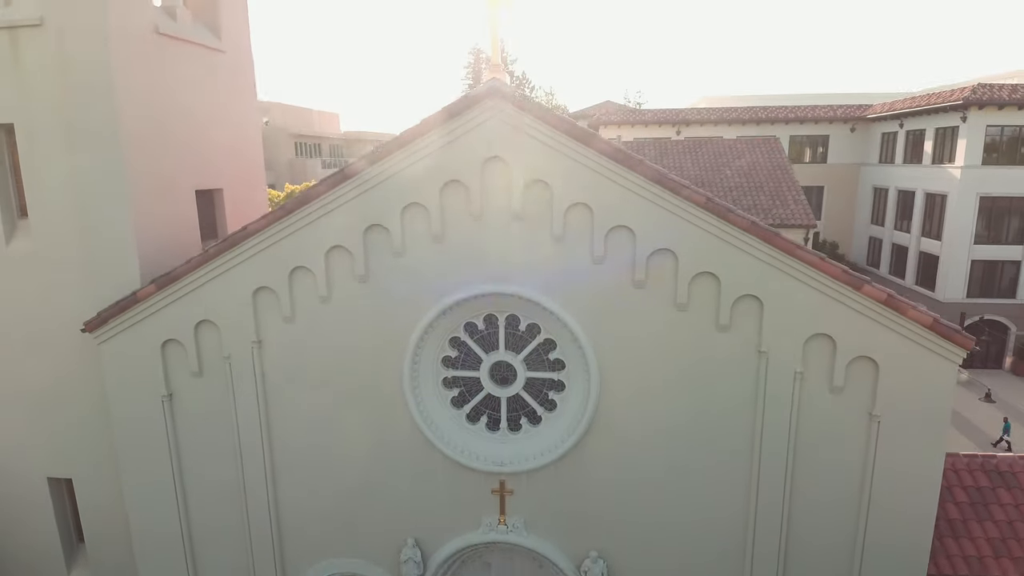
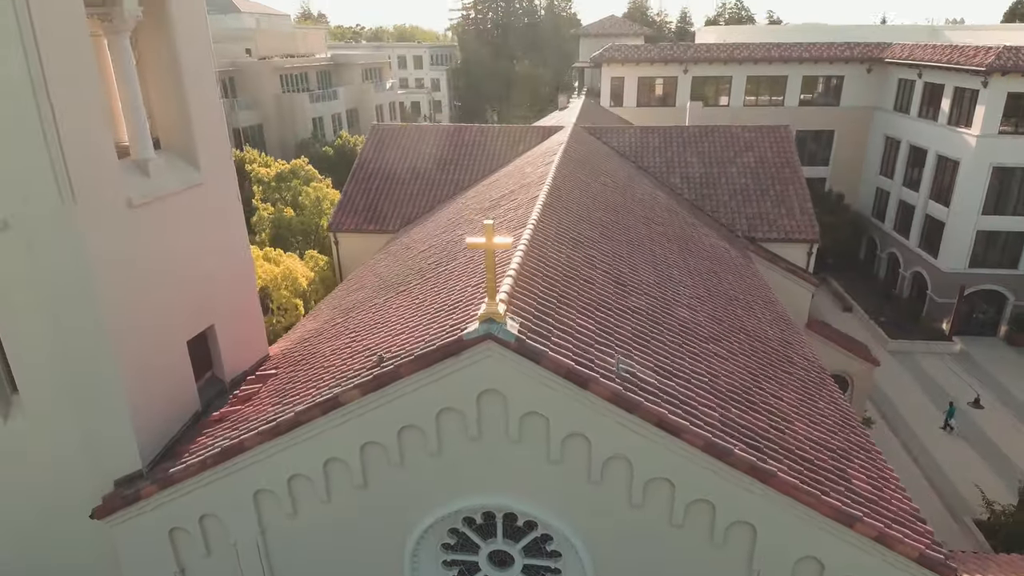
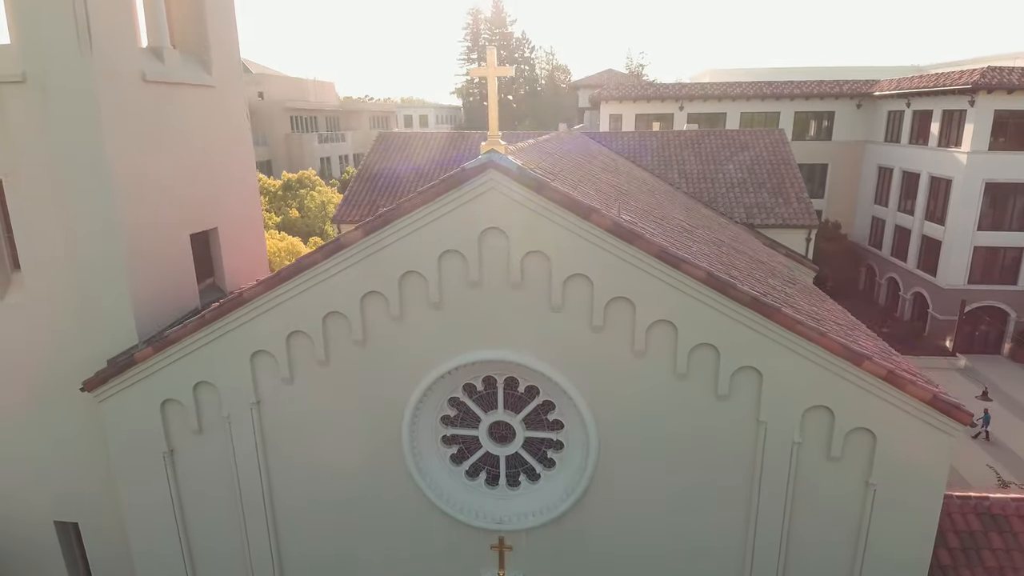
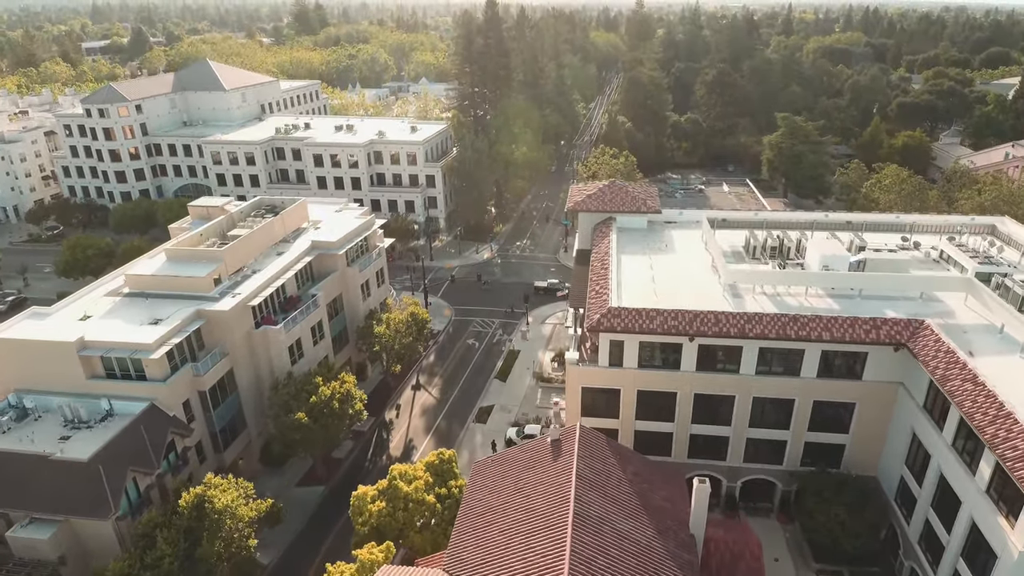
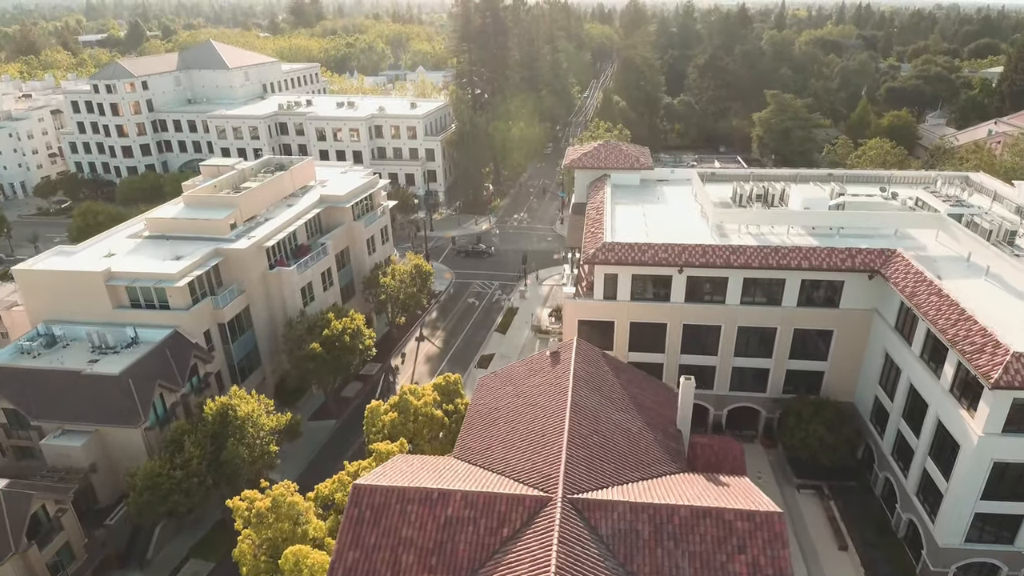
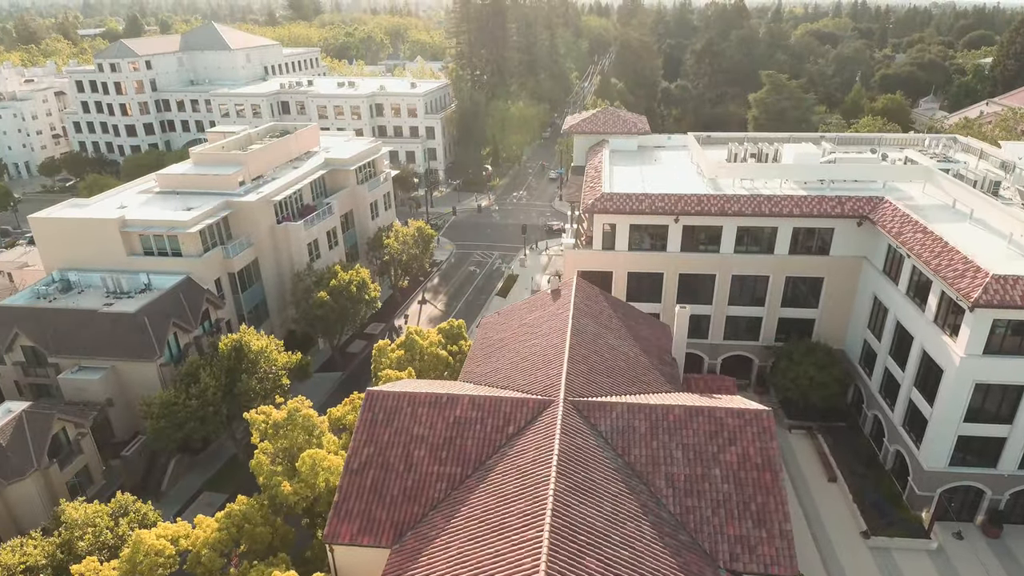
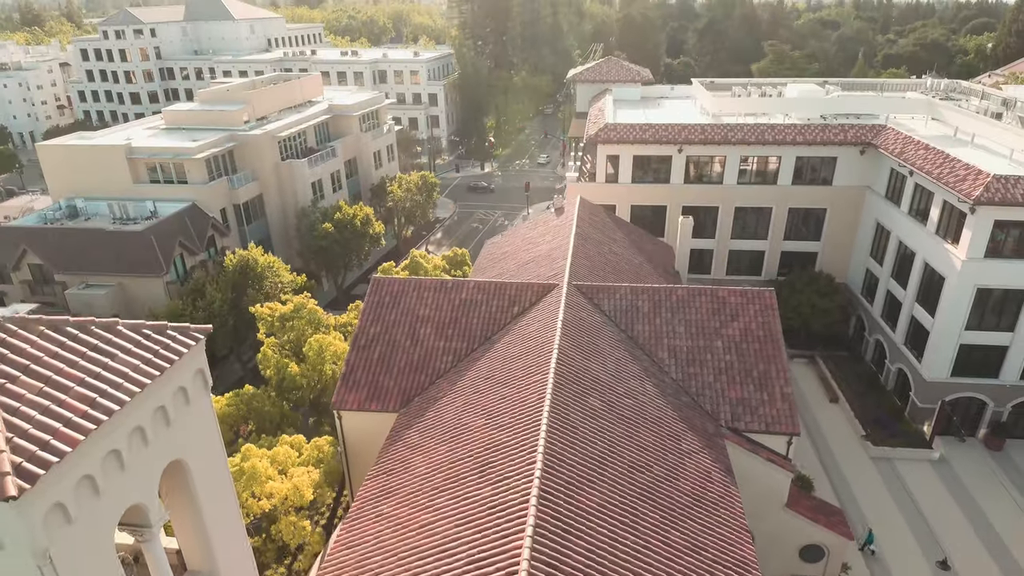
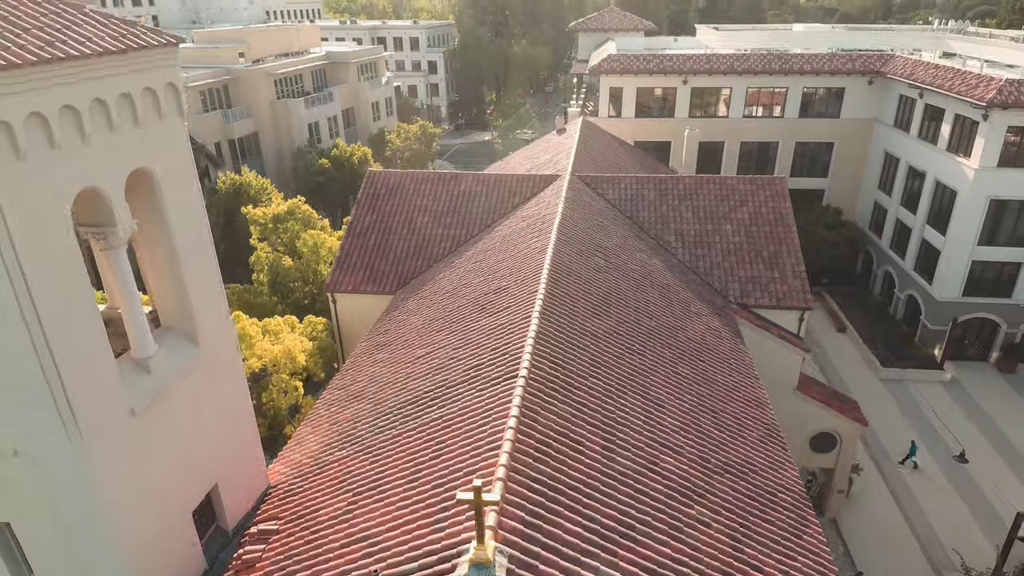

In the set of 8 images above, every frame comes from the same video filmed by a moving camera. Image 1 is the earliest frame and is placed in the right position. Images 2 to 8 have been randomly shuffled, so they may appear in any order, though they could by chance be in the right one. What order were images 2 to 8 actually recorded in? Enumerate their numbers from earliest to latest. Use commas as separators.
3, 2, 8, 7, 6, 5, 4
